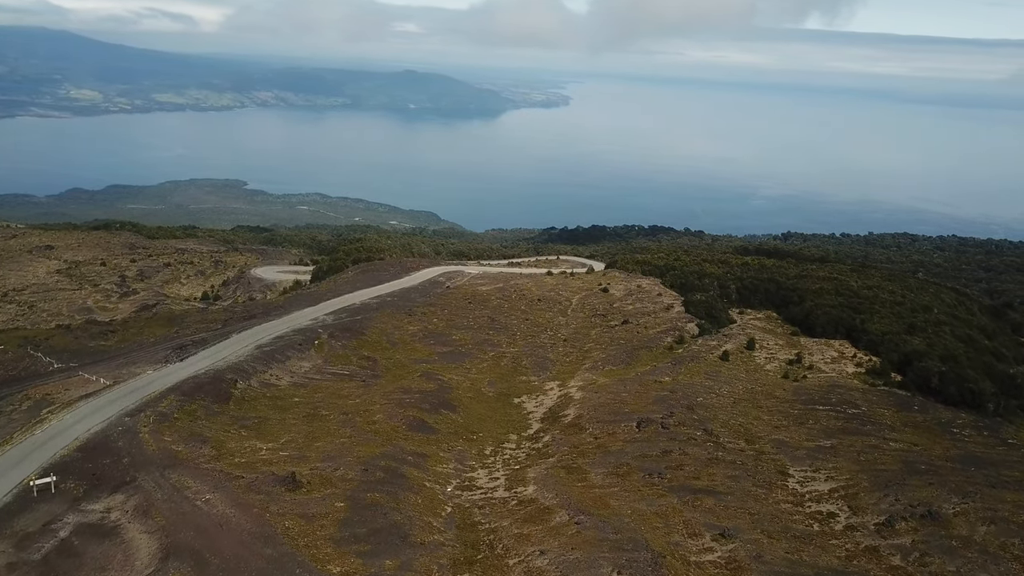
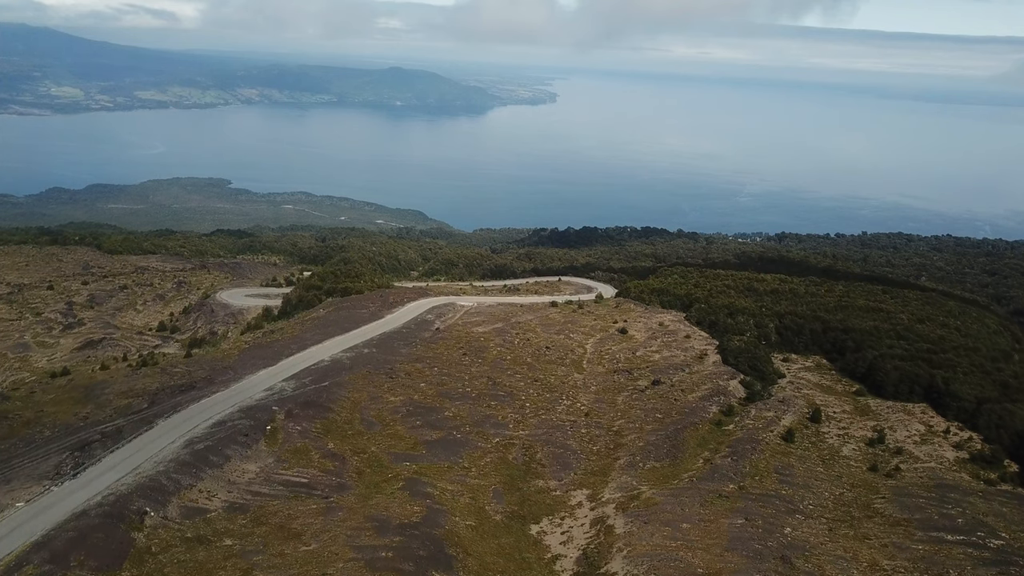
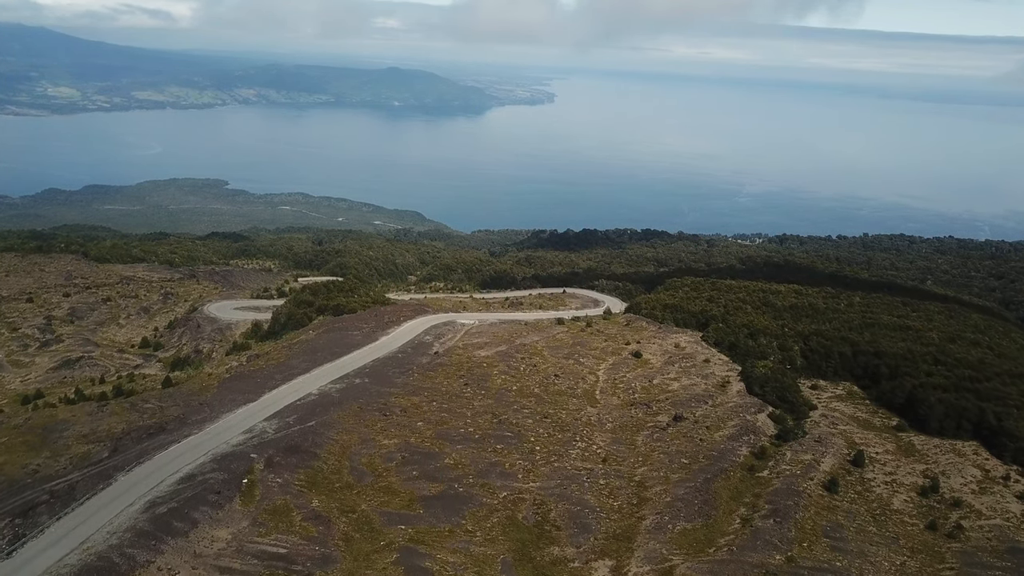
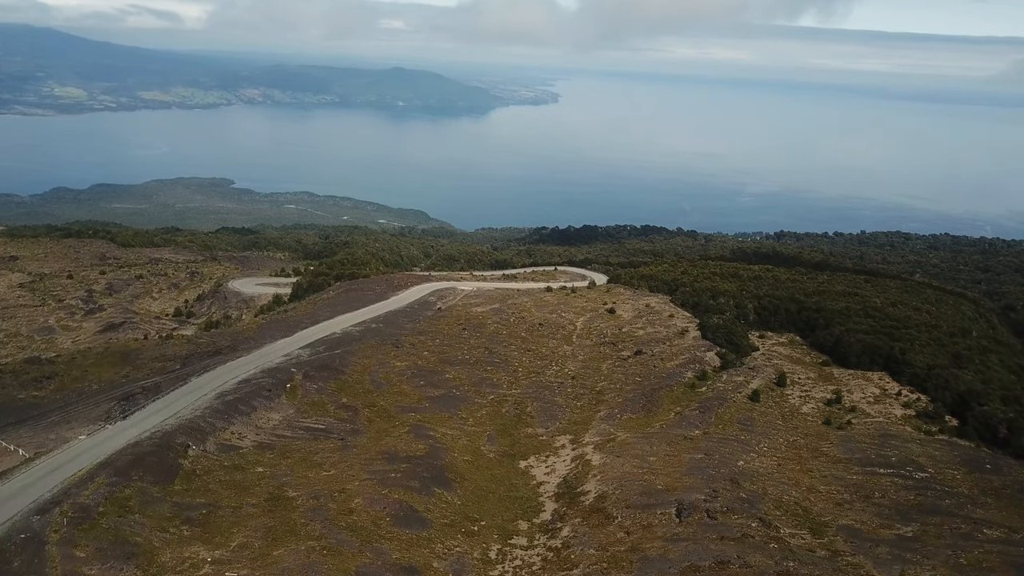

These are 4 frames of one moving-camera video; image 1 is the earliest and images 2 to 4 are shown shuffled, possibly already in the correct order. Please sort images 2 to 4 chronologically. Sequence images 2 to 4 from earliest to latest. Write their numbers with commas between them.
4, 2, 3
